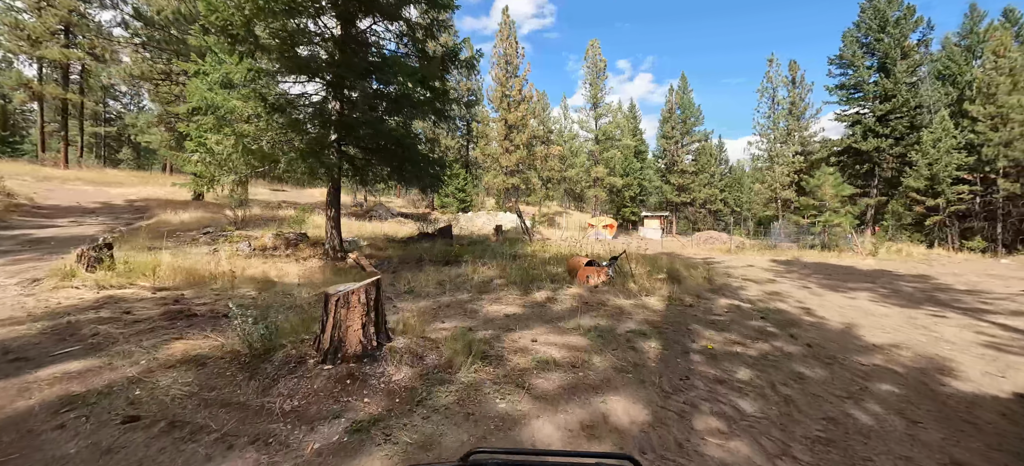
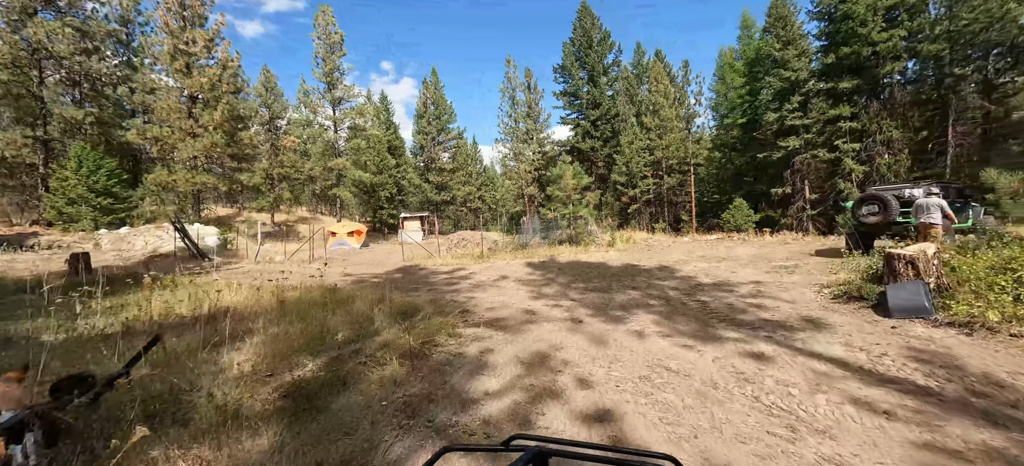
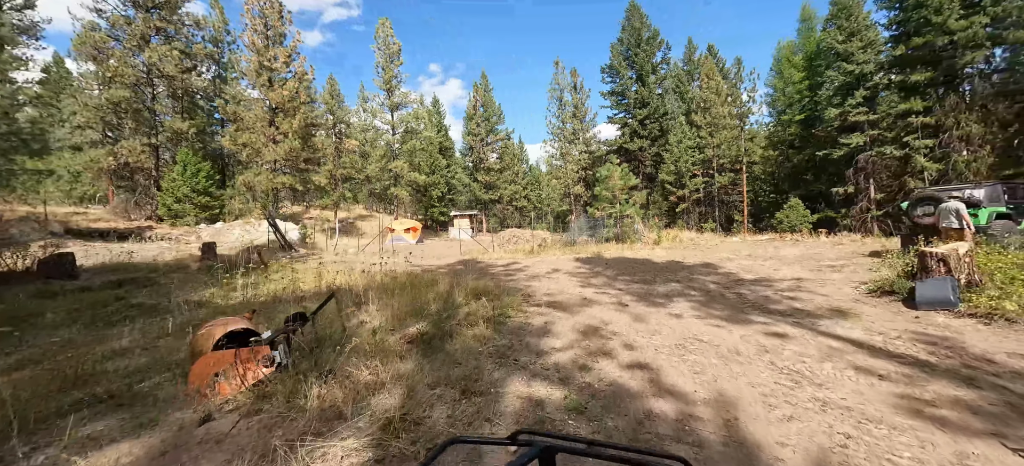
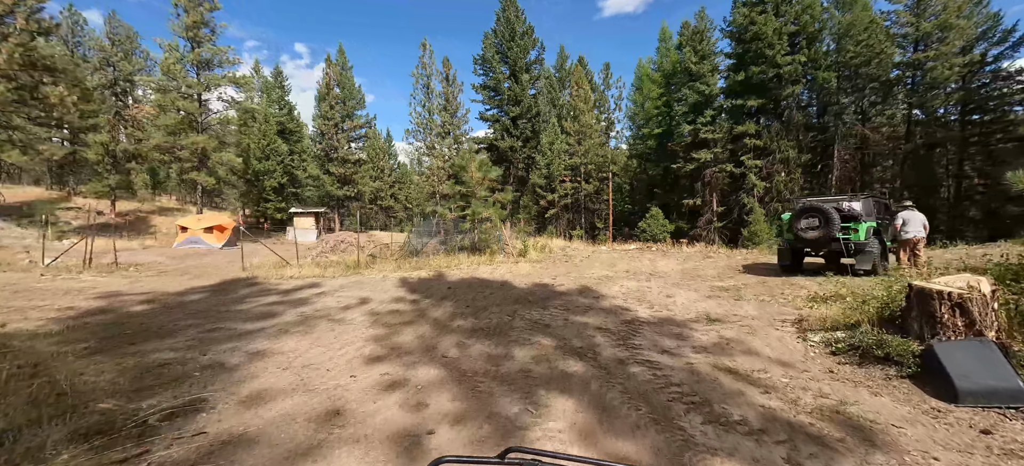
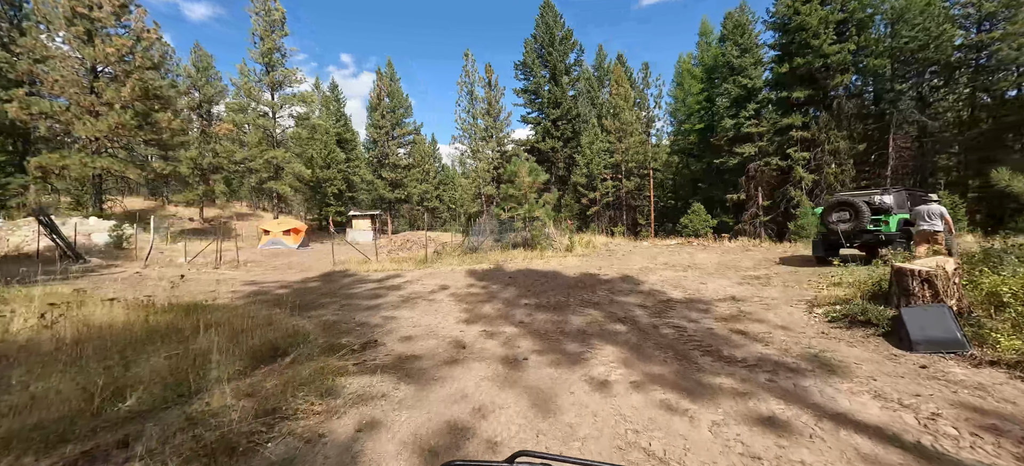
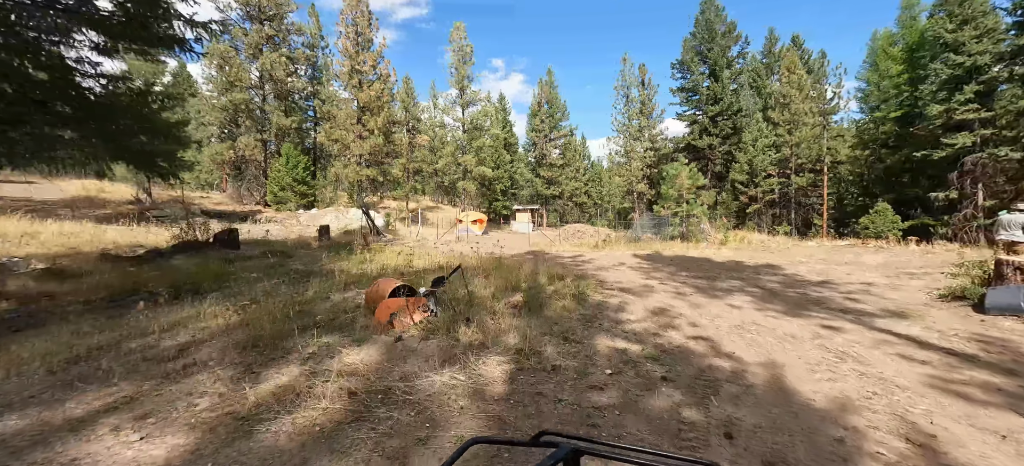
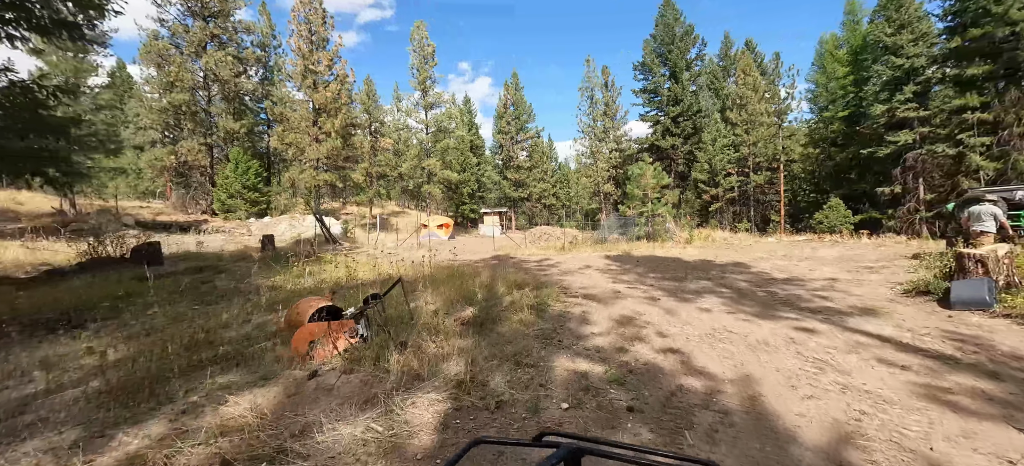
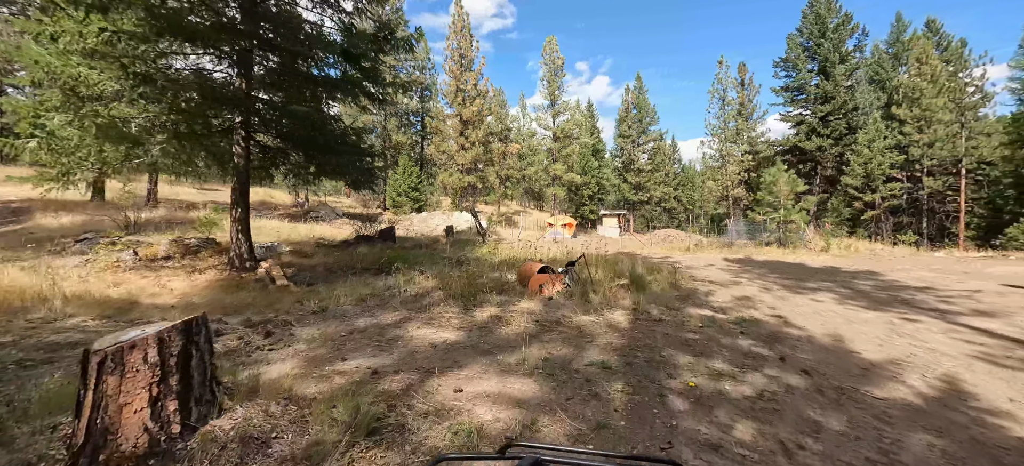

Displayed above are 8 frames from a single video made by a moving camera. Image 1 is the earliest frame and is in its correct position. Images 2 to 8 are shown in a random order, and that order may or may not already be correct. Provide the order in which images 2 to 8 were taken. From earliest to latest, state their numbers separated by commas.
8, 6, 7, 3, 2, 5, 4
